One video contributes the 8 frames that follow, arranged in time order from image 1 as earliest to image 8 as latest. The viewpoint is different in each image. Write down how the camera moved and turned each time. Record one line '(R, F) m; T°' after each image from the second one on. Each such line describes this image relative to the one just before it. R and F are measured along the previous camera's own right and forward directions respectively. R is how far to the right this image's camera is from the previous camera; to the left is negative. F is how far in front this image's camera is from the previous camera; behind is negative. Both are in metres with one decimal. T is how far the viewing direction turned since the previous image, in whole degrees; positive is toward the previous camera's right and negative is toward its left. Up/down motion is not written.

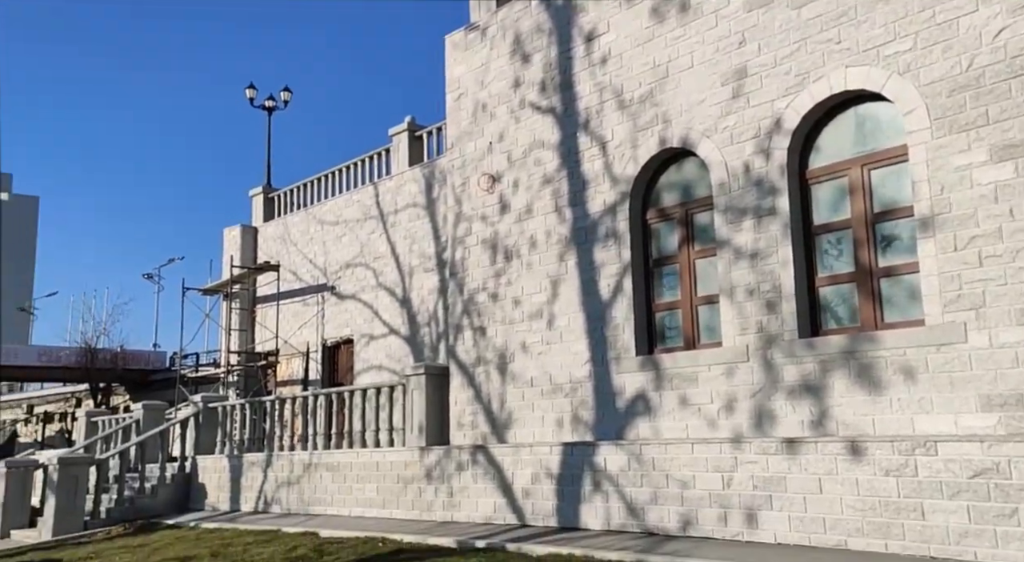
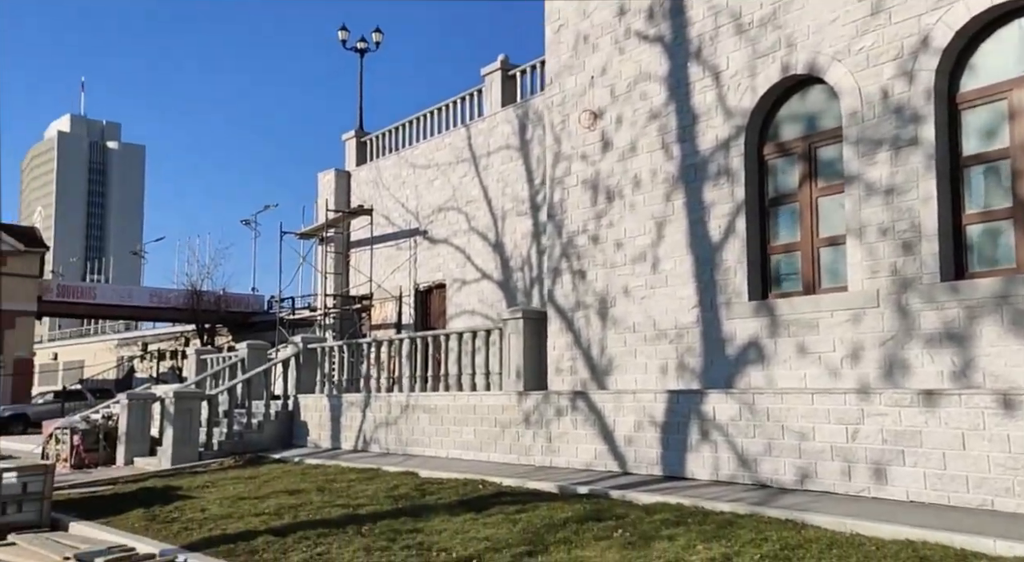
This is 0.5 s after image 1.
(-0.1, +0.3) m; -6°
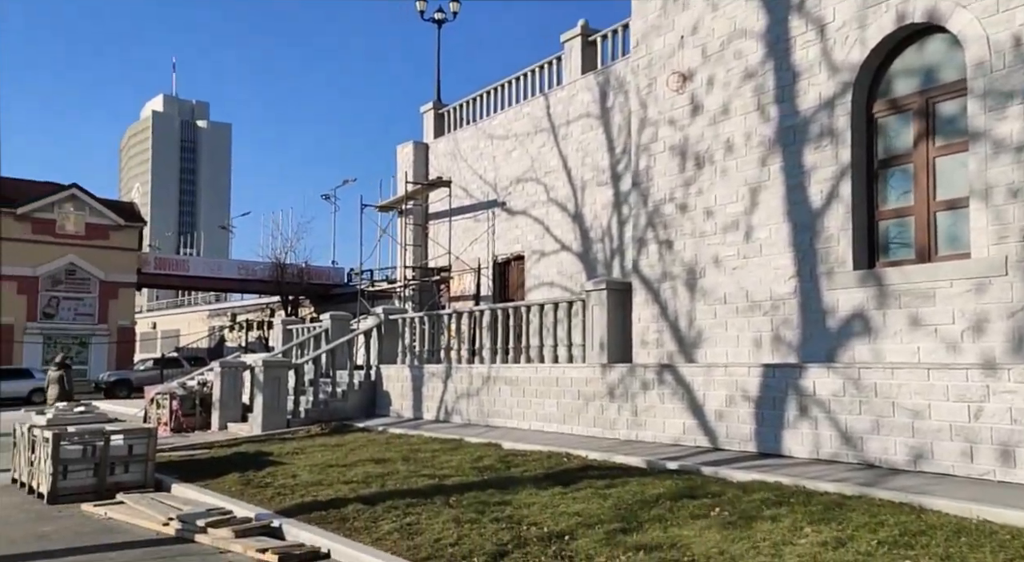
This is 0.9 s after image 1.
(-0.1, +0.2) m; -5°
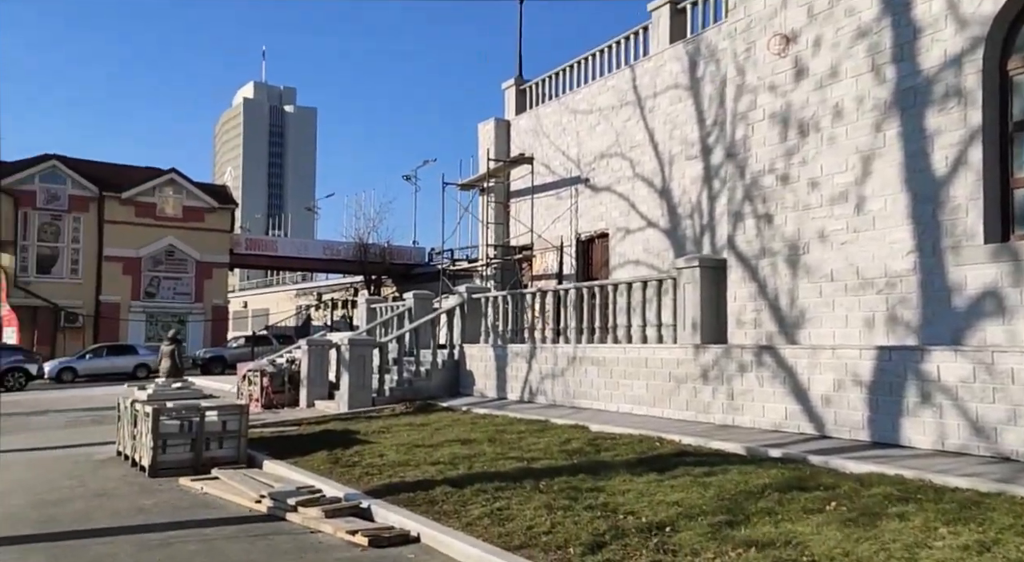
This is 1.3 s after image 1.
(-0.1, +0.4) m; -5°
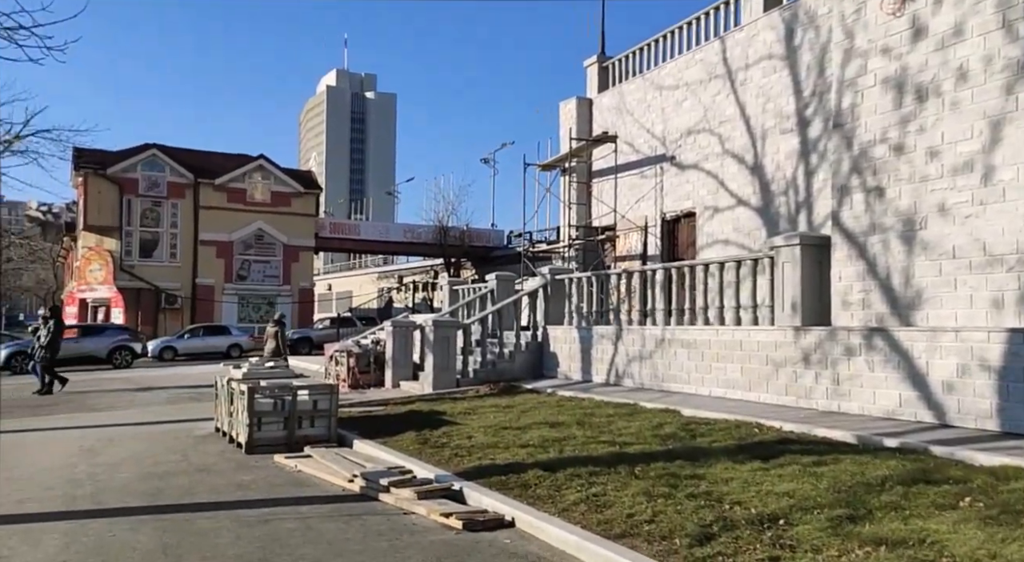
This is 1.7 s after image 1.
(-0.1, +0.3) m; -5°
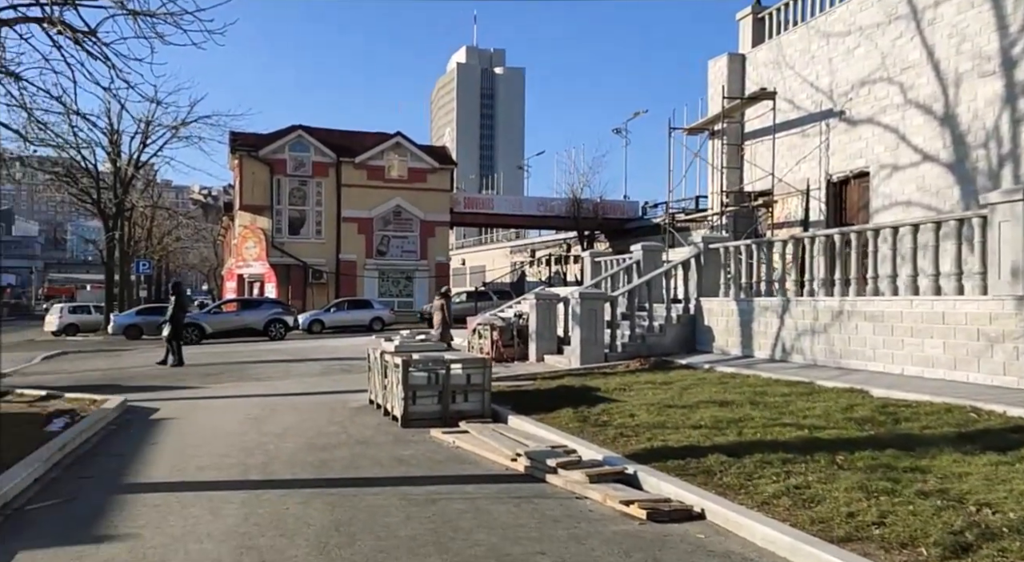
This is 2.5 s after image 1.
(-0.4, +0.7) m; -8°
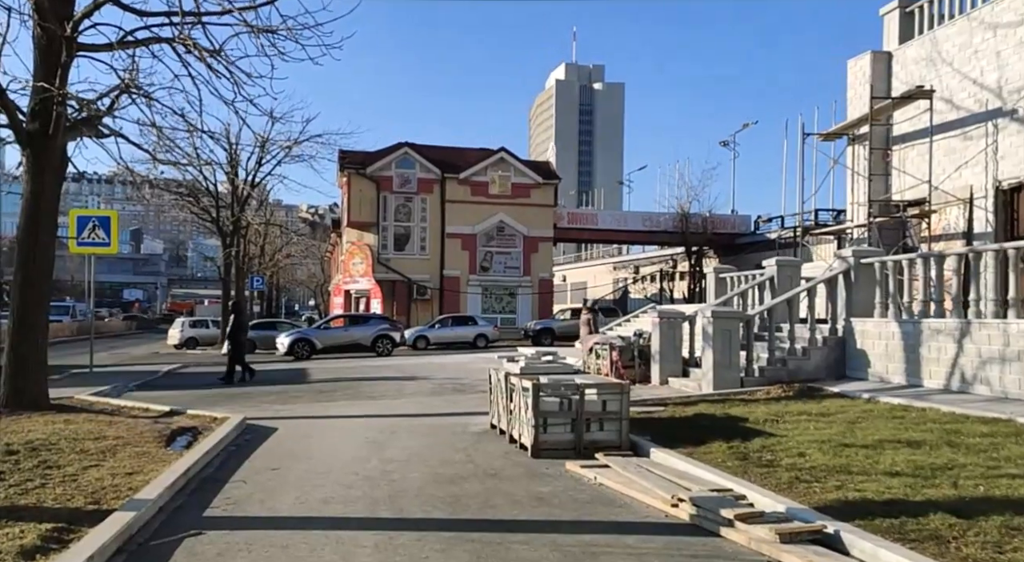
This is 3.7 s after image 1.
(-0.5, +1.1) m; -6°
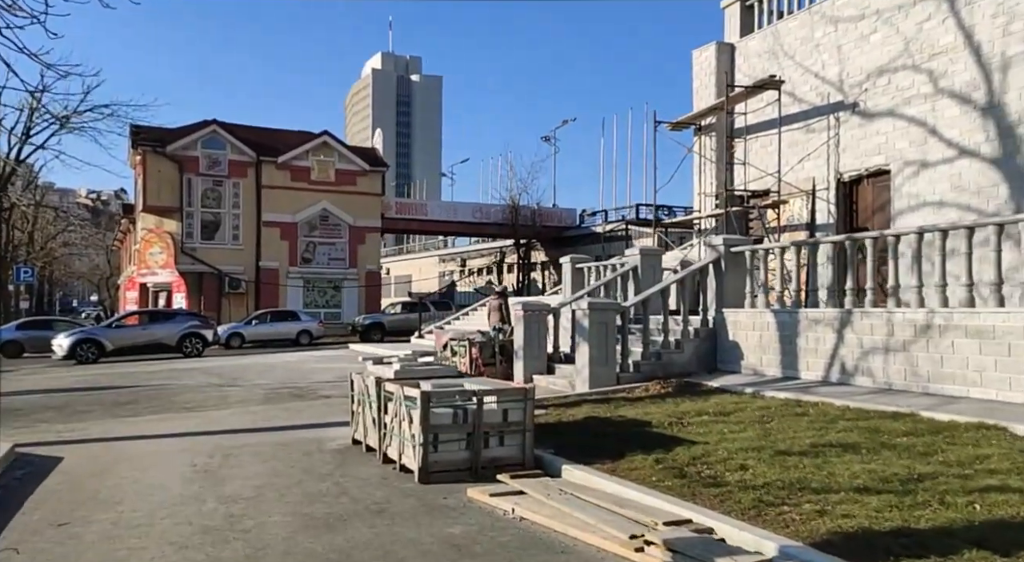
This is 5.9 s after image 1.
(-0.6, +1.7) m; +11°
